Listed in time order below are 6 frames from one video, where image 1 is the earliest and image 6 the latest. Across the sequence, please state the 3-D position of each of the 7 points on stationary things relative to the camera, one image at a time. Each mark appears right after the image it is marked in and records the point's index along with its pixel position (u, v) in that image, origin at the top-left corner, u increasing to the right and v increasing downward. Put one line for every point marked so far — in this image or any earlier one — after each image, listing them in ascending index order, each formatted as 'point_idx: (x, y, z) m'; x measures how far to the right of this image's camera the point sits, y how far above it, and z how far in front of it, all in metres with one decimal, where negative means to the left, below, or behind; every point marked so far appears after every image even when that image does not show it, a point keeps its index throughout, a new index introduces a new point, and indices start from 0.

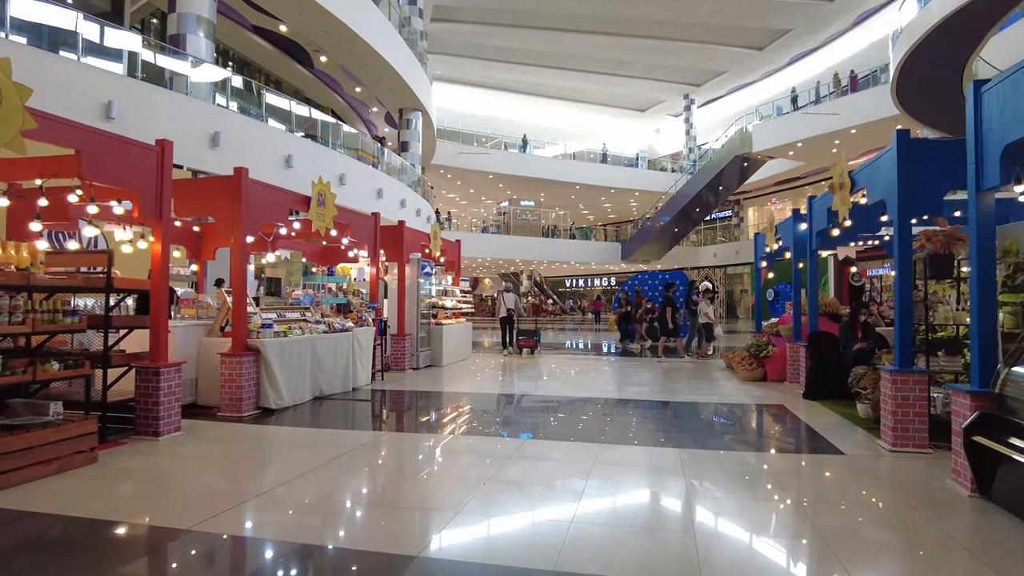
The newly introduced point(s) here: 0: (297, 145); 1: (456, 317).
0: (-3.4, +2.3, +10.2) m
1: (-0.9, -0.5, +9.6) m
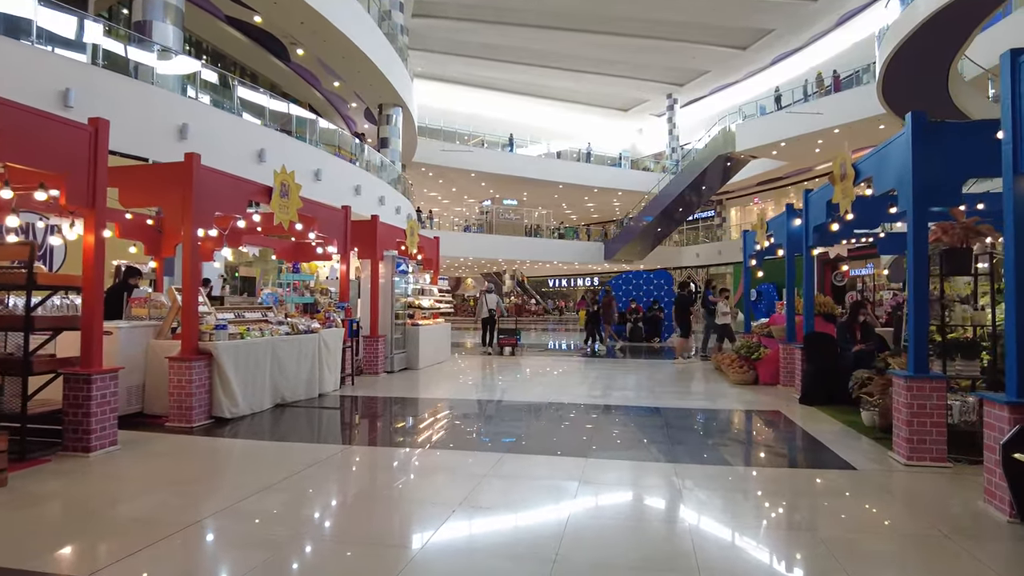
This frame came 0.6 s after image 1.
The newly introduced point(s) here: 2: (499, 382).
0: (-3.7, +2.3, +9.8) m
1: (-1.2, -0.5, +9.3) m
2: (-0.1, -1.1, +7.3) m
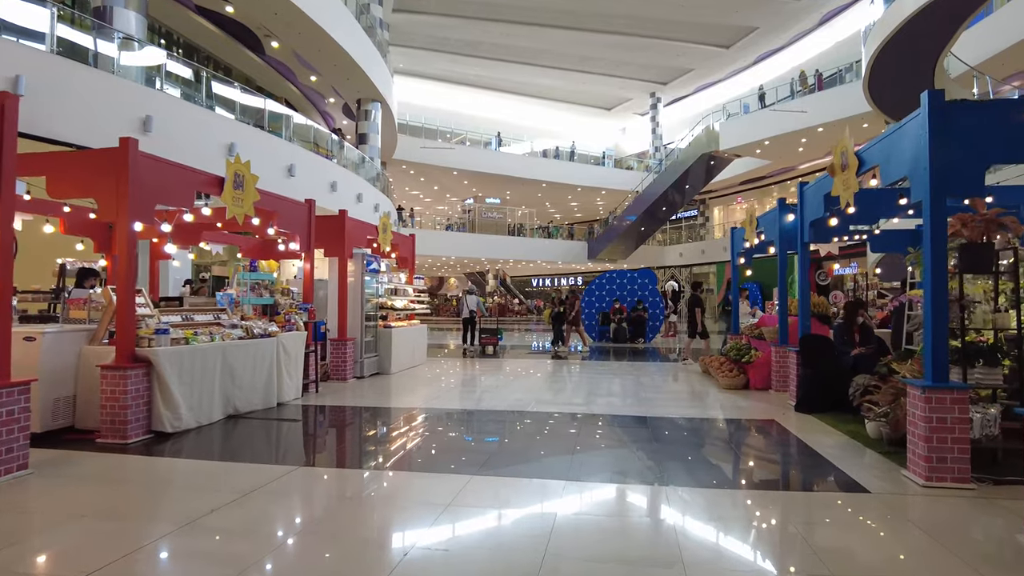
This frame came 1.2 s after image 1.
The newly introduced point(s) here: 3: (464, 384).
0: (-4.0, +2.3, +9.5) m
1: (-1.4, -0.5, +9.0) m
2: (-0.4, -1.1, +7.0) m
3: (-0.5, -1.1, +7.2) m
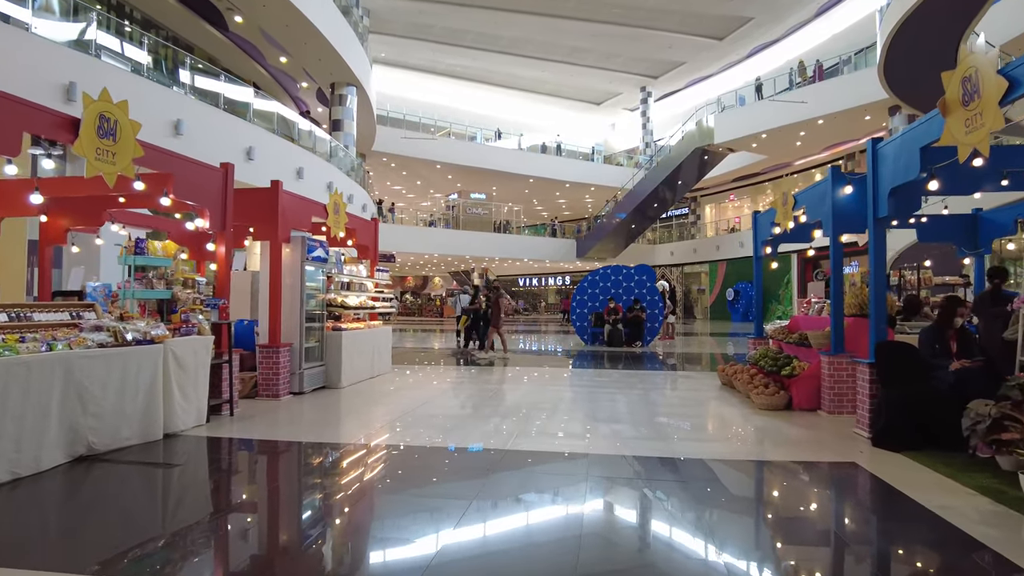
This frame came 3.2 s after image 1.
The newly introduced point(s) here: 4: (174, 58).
0: (-4.2, +2.4, +8.4) m
1: (-1.7, -0.4, +8.0) m
2: (-0.5, -1.1, +6.0) m
3: (-0.7, -1.1, +6.2) m
4: (-4.4, +2.9, +8.4) m
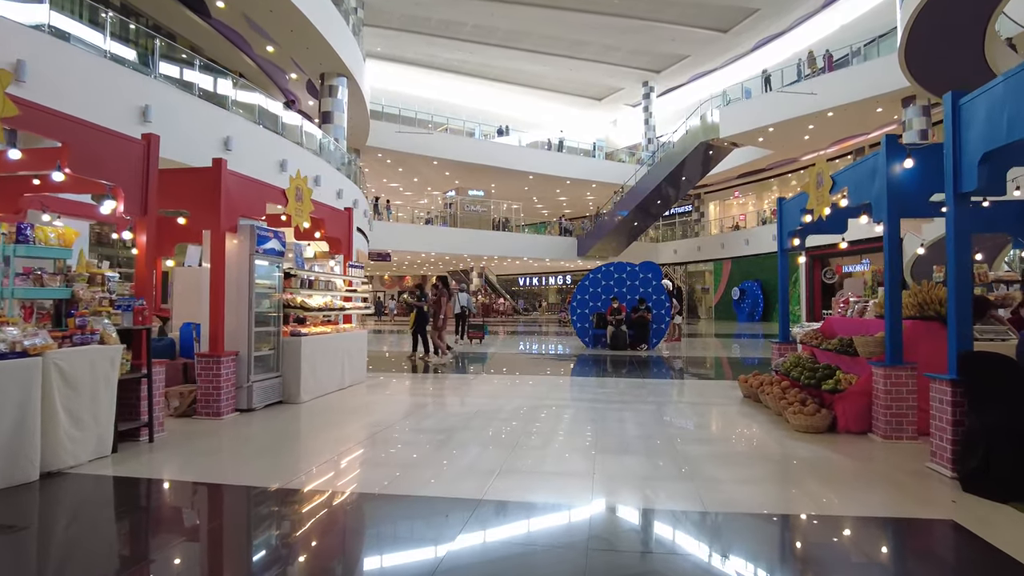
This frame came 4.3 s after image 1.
0: (-4.3, +2.4, +7.8) m
1: (-1.7, -0.4, +7.4) m
2: (-0.6, -1.1, +5.4) m
3: (-0.8, -1.0, +5.6) m
4: (-4.4, +2.9, +7.8) m
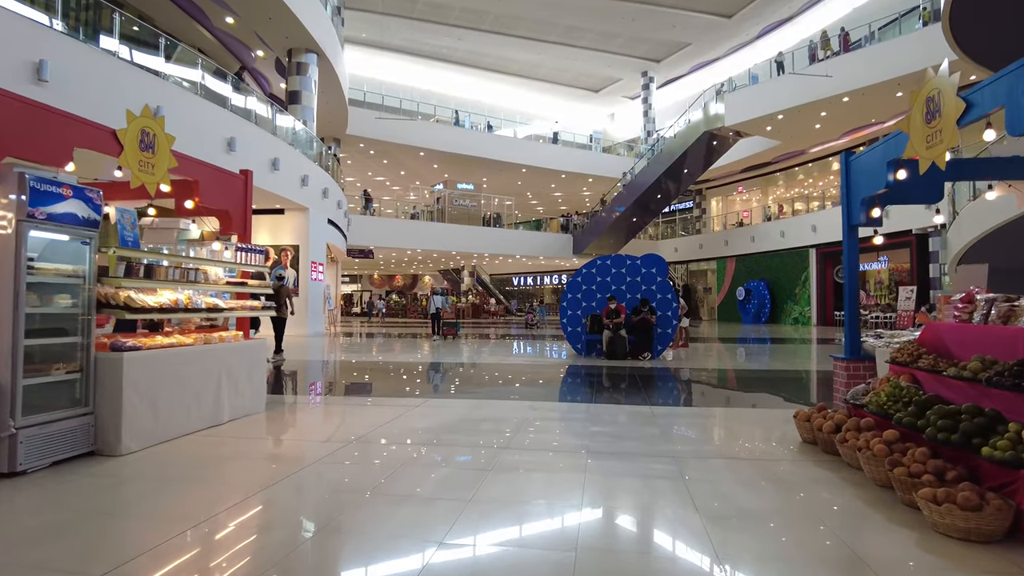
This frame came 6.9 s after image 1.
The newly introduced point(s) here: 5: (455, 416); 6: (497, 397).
0: (-4.5, +2.4, +6.5) m
1: (-2.0, -0.4, +6.1) m
2: (-0.8, -1.0, +4.1) m
3: (-1.0, -1.0, +4.3) m
4: (-4.6, +3.0, +6.5) m
5: (-0.5, -1.0, +5.0) m
6: (-0.2, -1.0, +6.2) m
